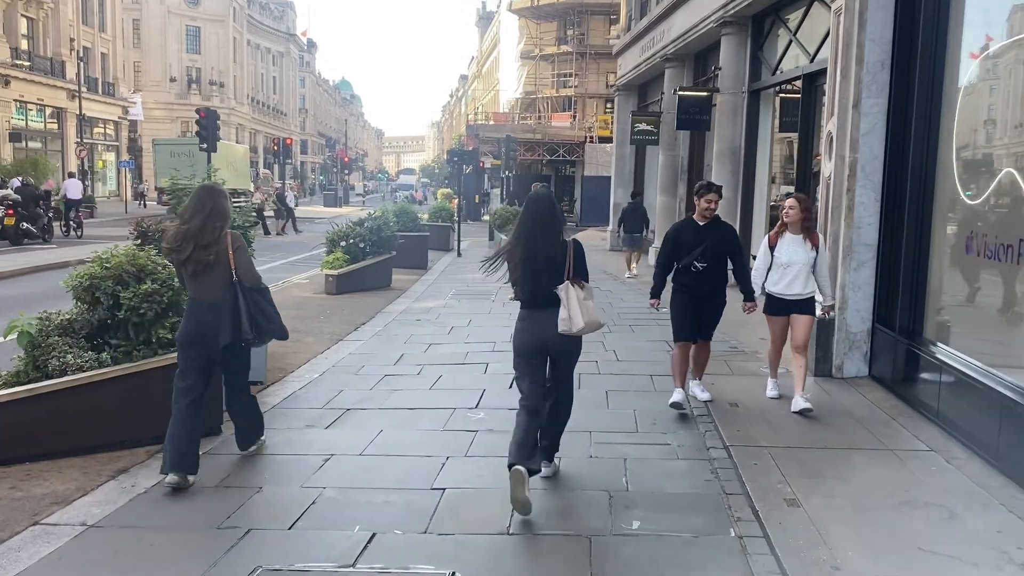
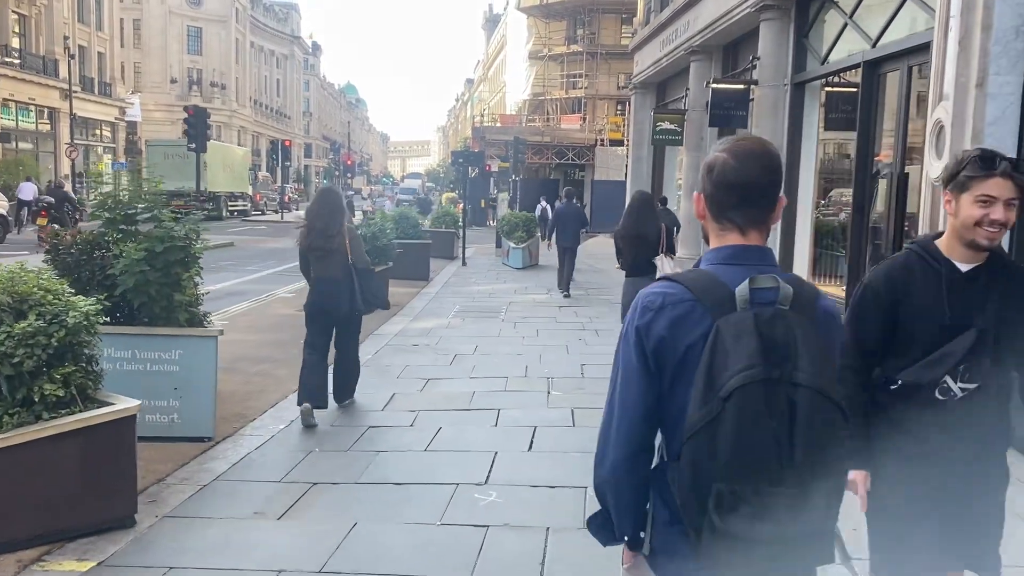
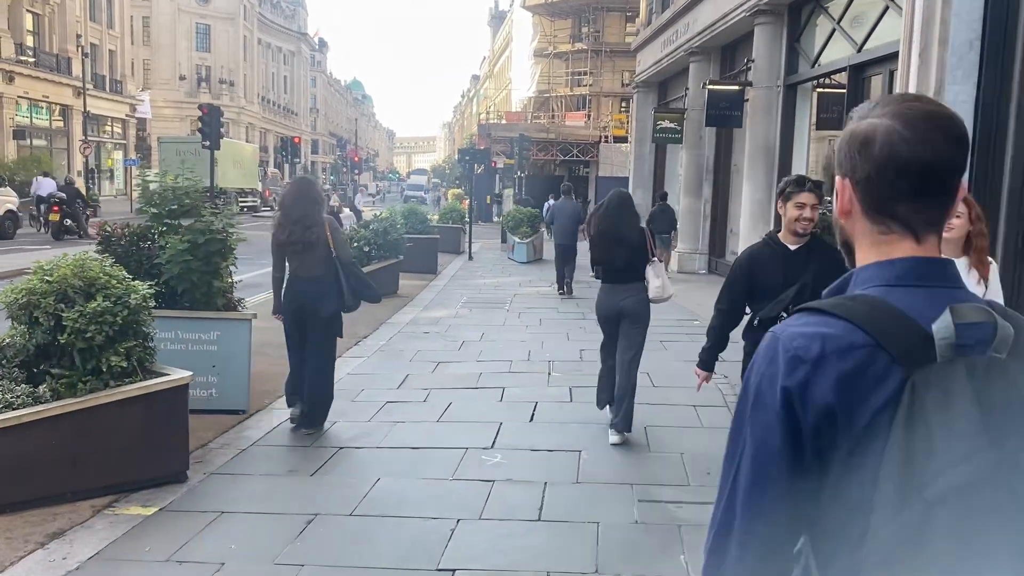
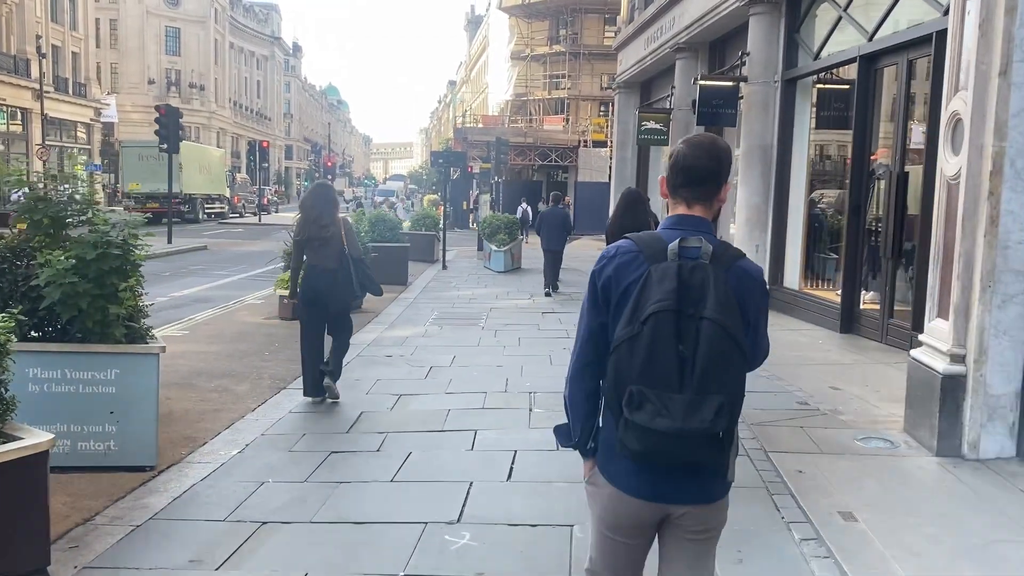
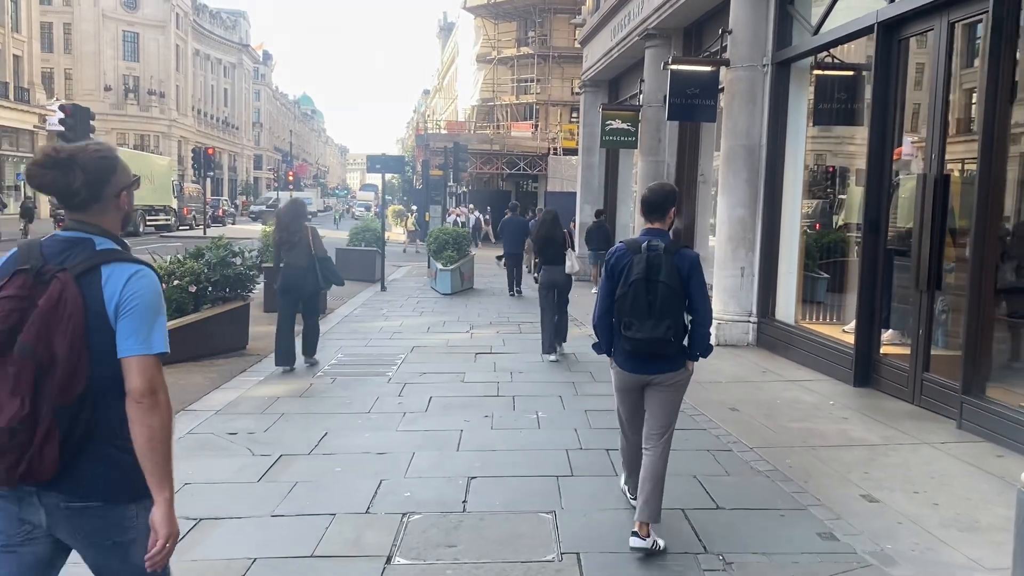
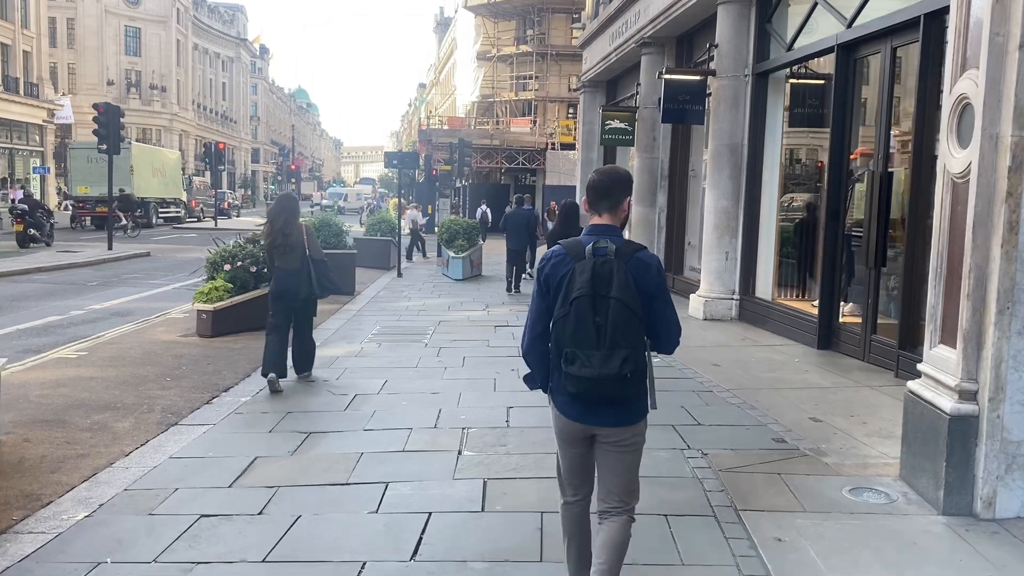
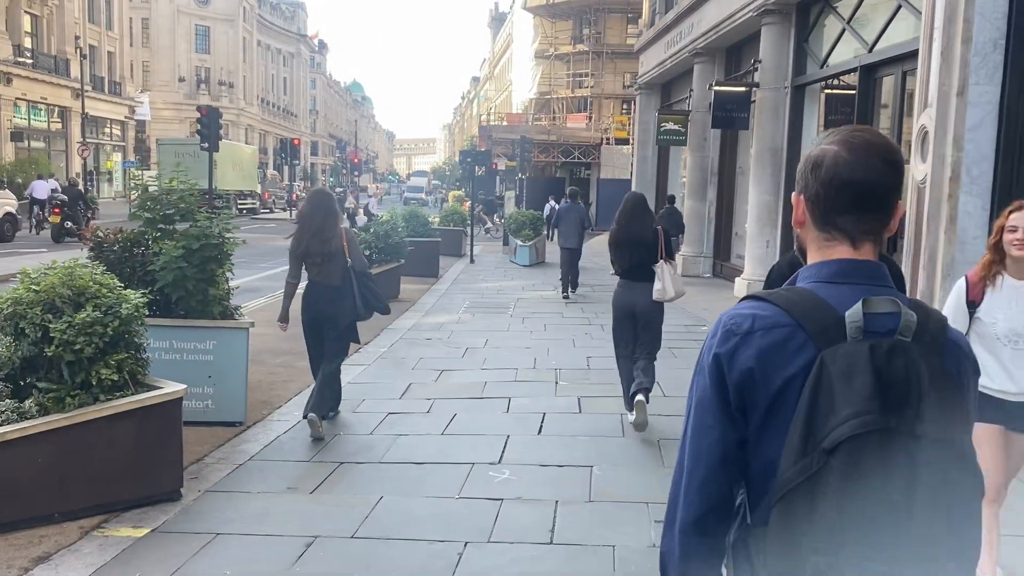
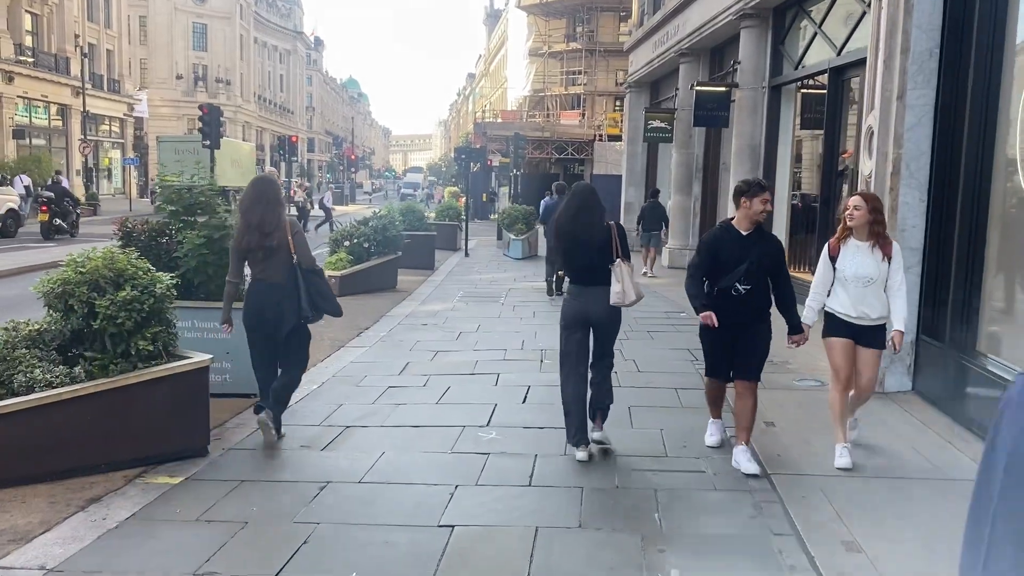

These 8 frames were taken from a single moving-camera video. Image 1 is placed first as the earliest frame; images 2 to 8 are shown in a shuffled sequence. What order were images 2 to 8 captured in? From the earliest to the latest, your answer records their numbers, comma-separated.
8, 3, 7, 2, 4, 6, 5
